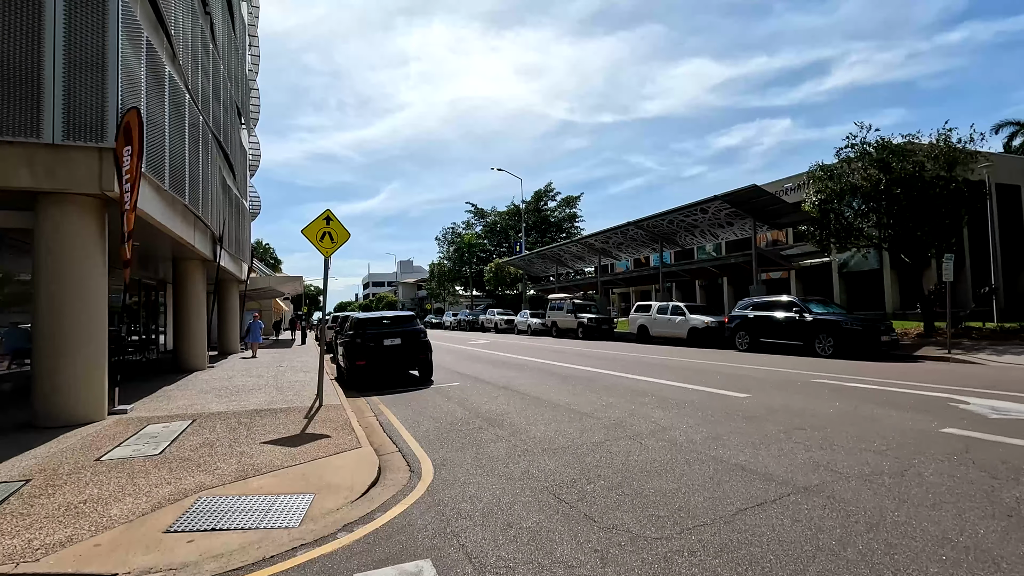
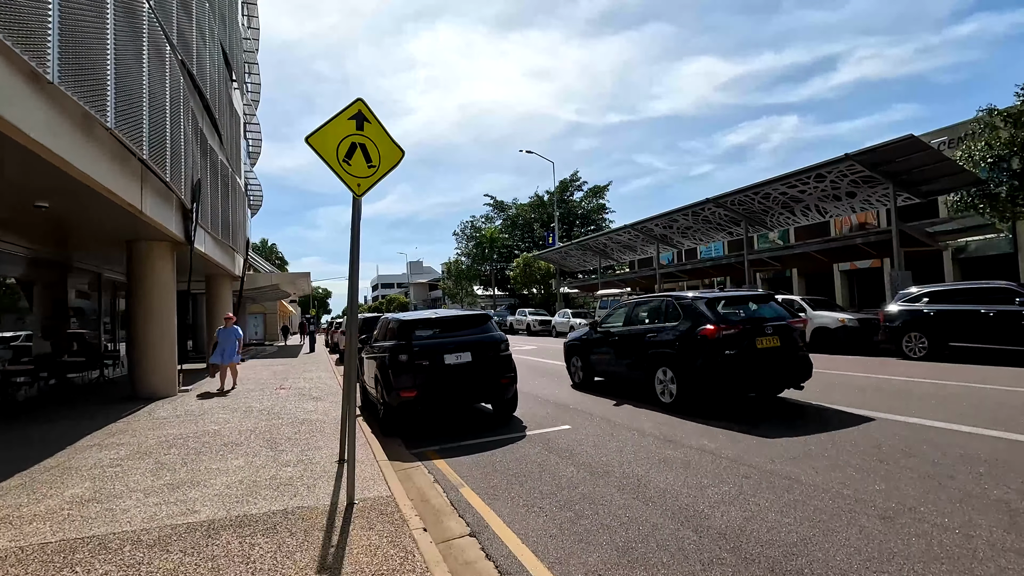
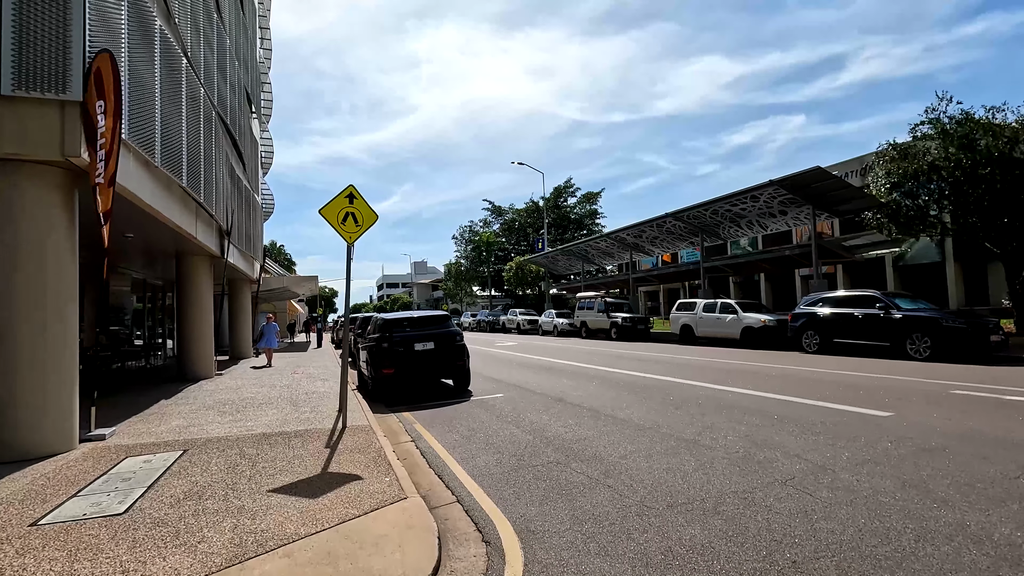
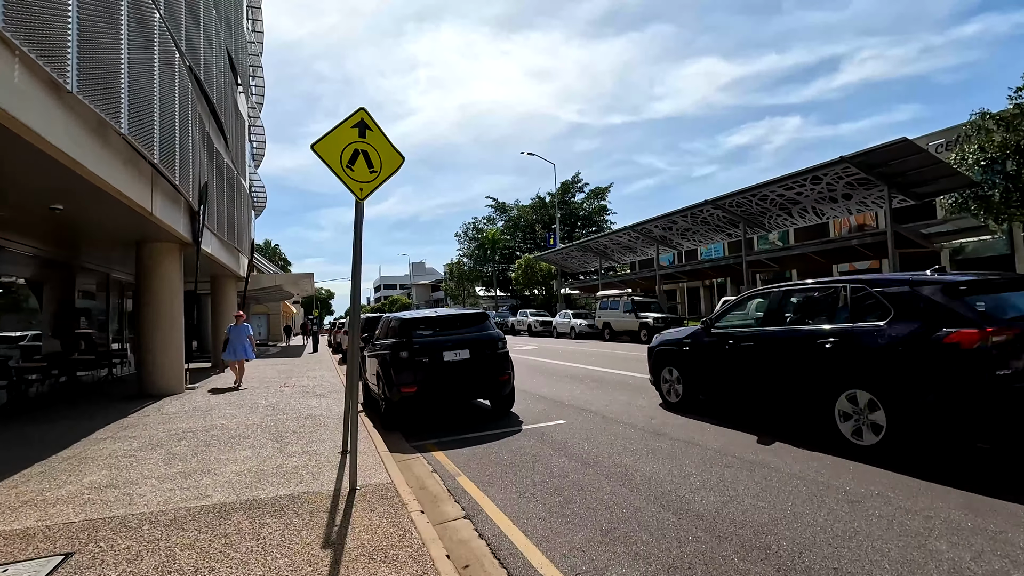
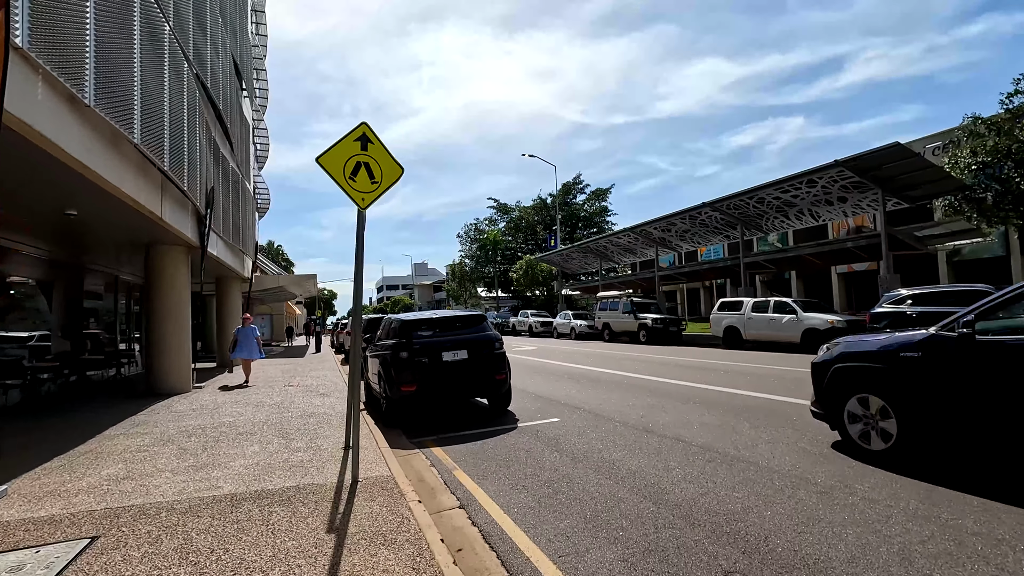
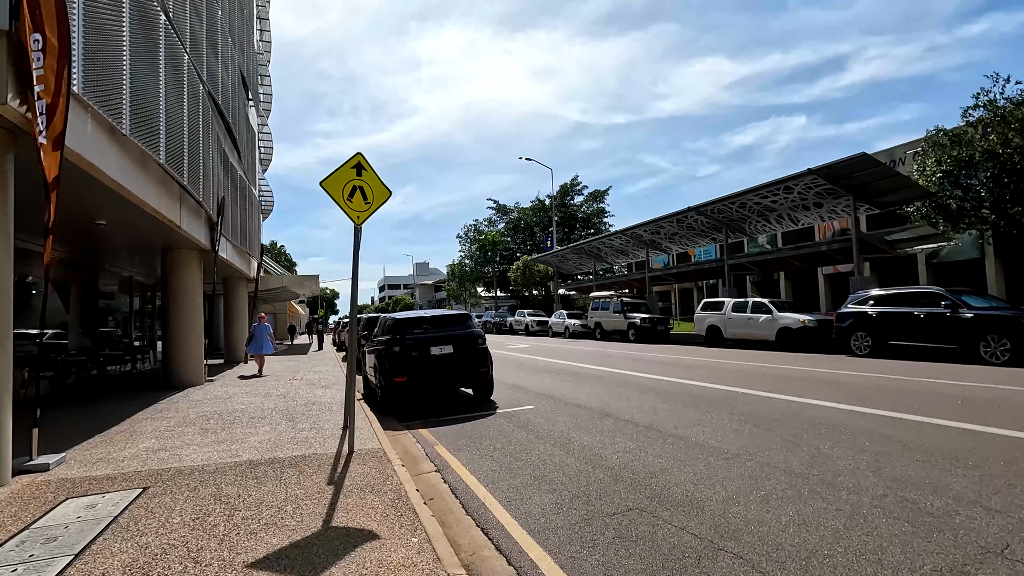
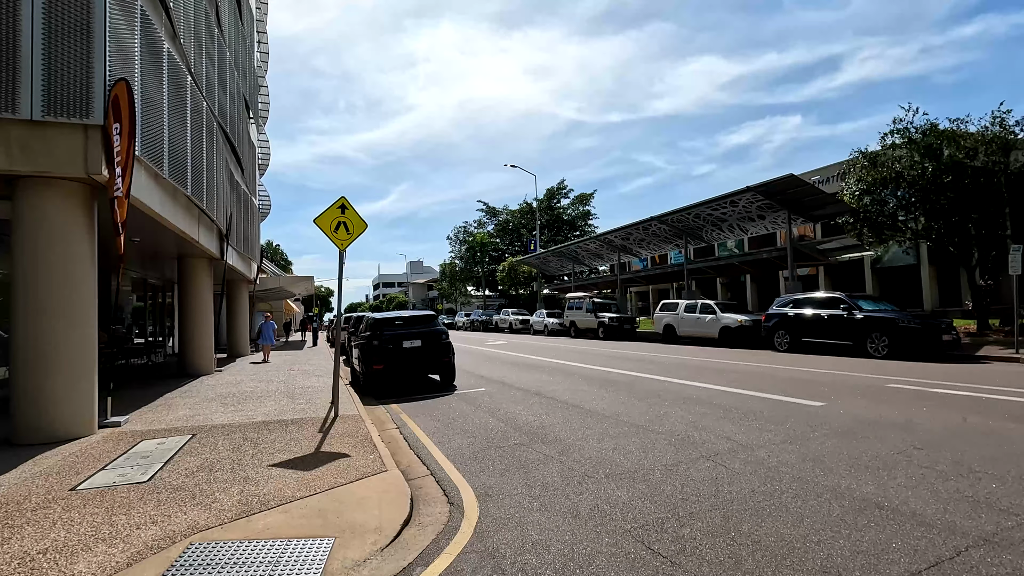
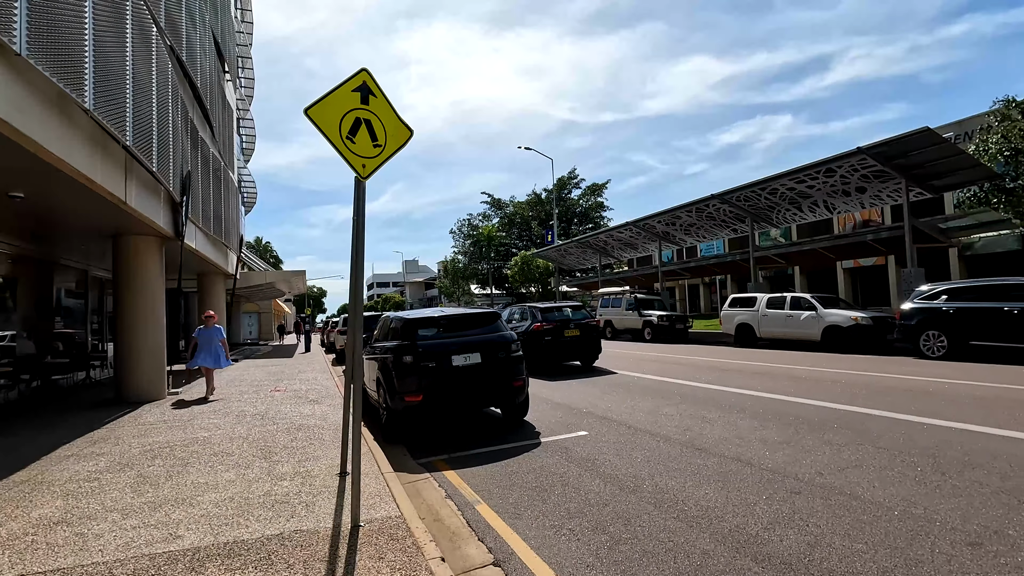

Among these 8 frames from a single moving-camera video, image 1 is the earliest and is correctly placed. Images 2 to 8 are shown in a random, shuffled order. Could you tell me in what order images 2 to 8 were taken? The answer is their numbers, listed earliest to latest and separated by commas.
7, 3, 6, 5, 4, 2, 8
